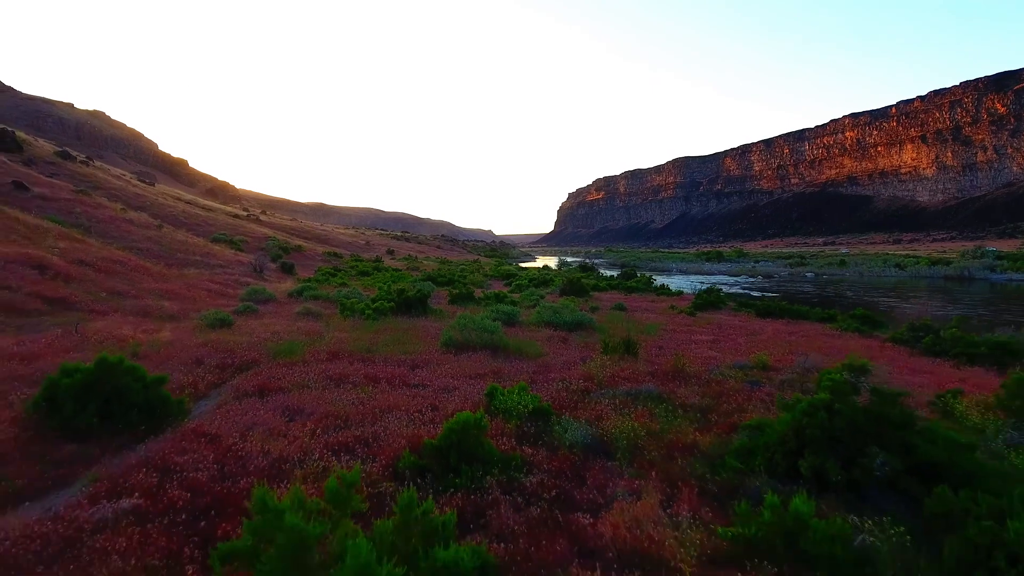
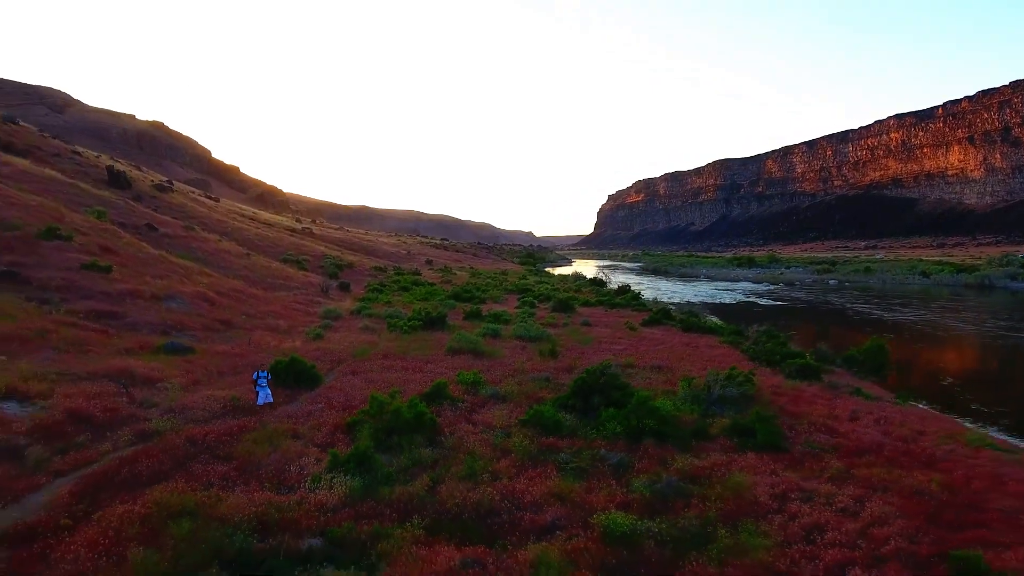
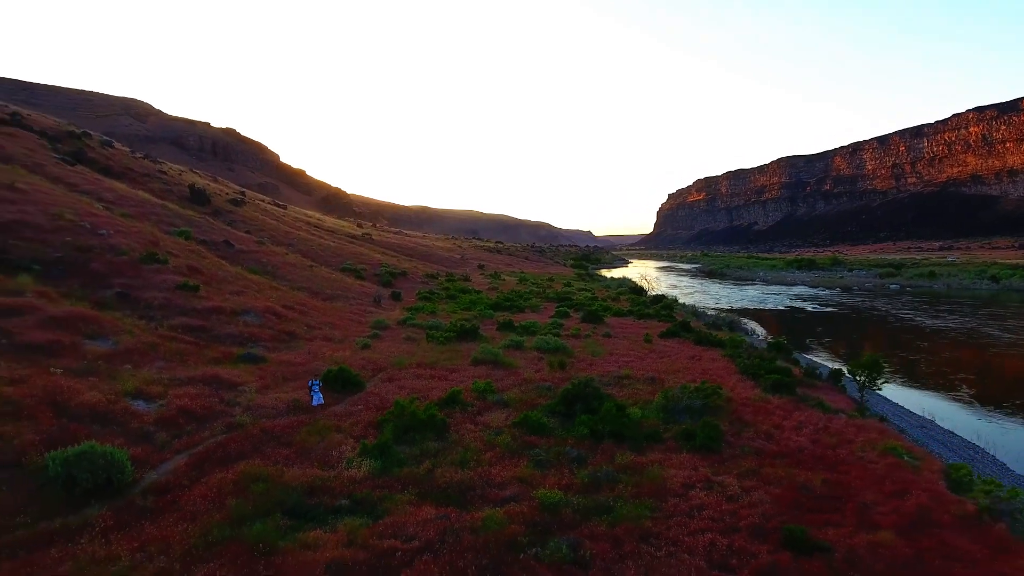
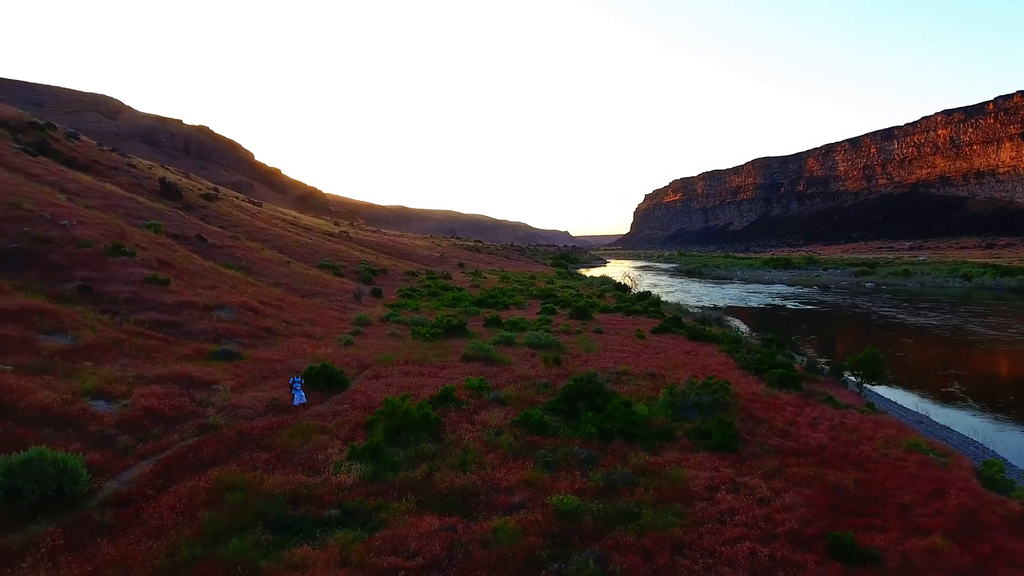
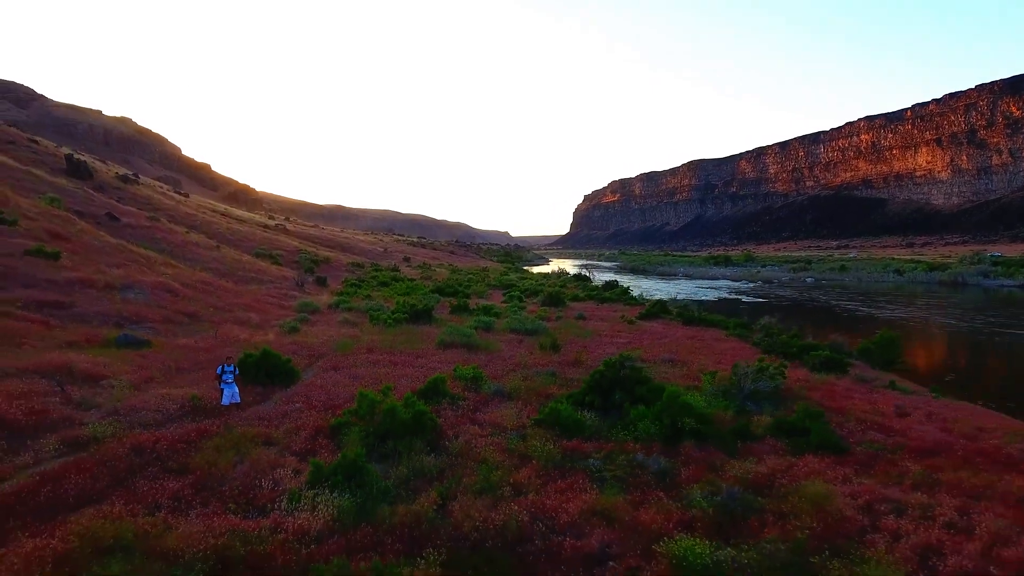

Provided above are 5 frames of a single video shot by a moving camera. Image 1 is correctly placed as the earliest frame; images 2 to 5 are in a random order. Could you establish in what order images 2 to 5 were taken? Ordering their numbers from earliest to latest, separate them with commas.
5, 2, 4, 3
